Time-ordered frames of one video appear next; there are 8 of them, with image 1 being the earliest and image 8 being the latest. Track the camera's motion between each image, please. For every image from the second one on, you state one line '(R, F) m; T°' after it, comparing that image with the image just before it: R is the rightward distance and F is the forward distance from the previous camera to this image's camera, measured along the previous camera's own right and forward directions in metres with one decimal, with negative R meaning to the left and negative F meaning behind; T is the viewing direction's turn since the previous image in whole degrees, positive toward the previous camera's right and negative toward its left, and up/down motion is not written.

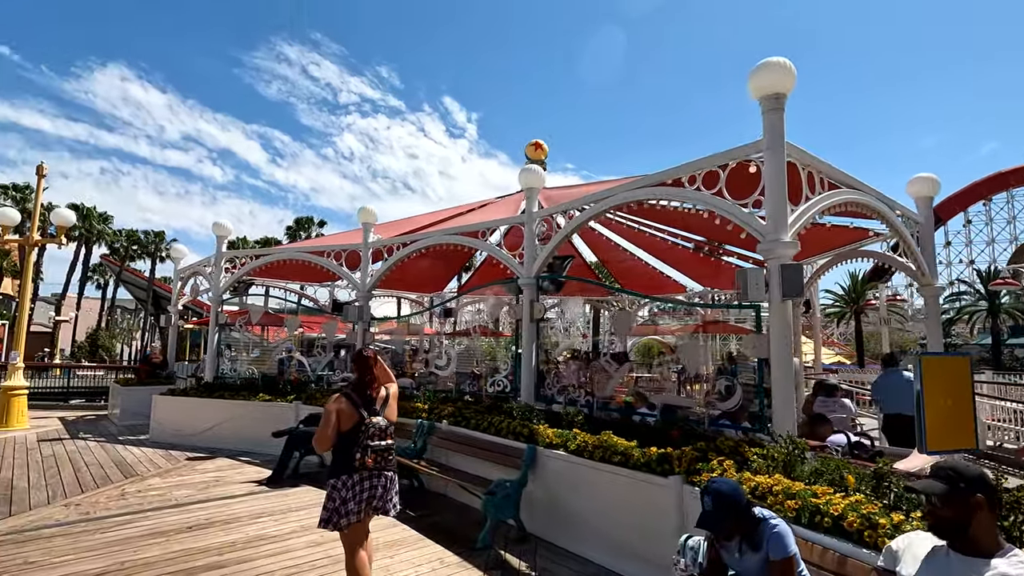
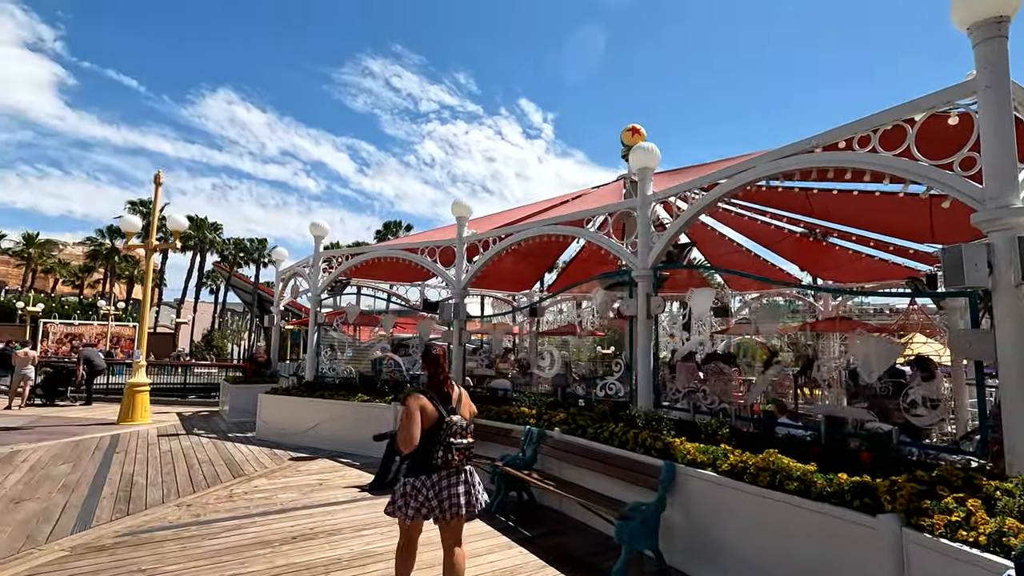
(-0.4, +0.6) m; -8°
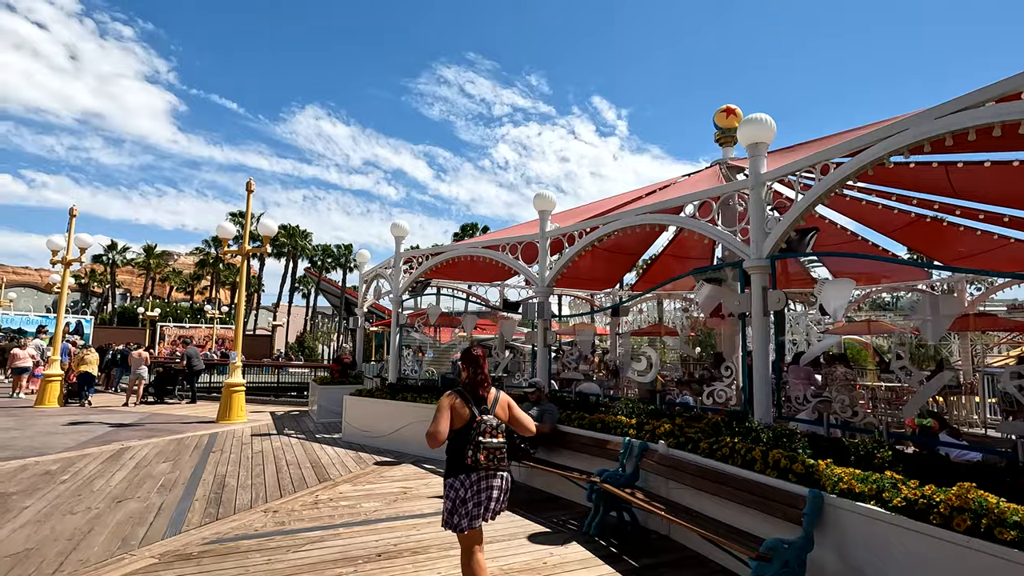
(-0.2, +0.5) m; -8°
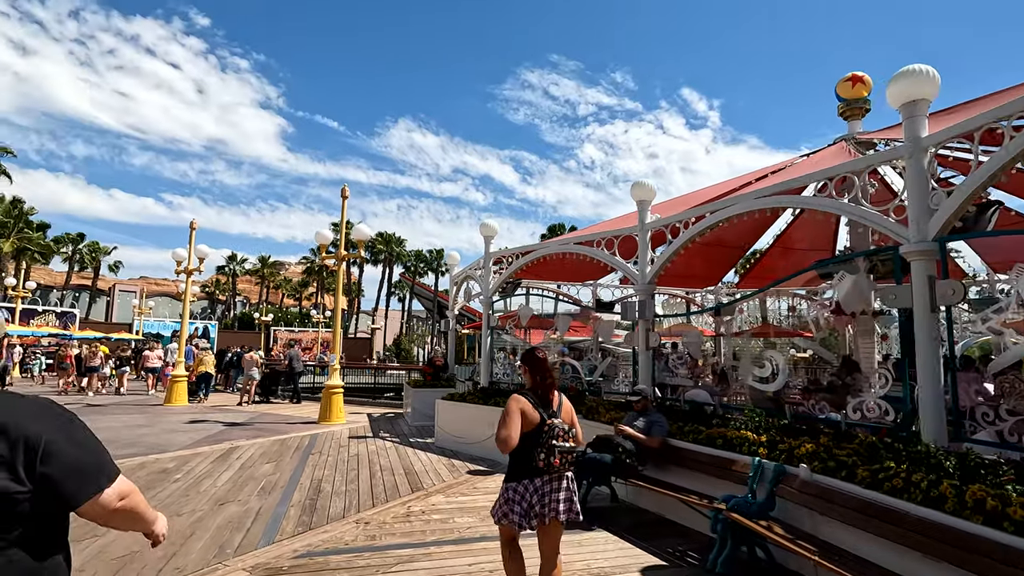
(-0.1, +0.5) m; -9°
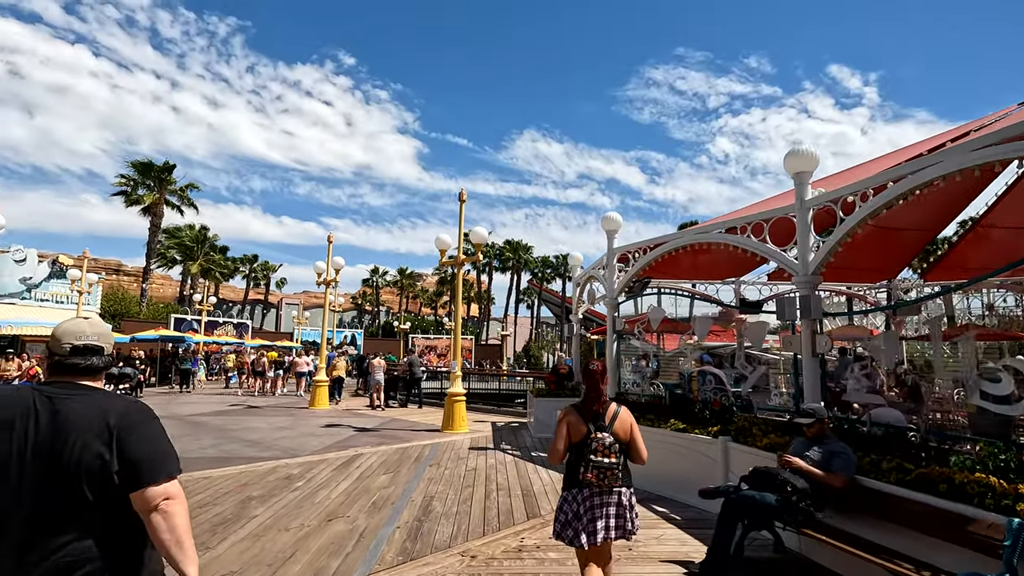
(0.0, +0.9) m; -14°
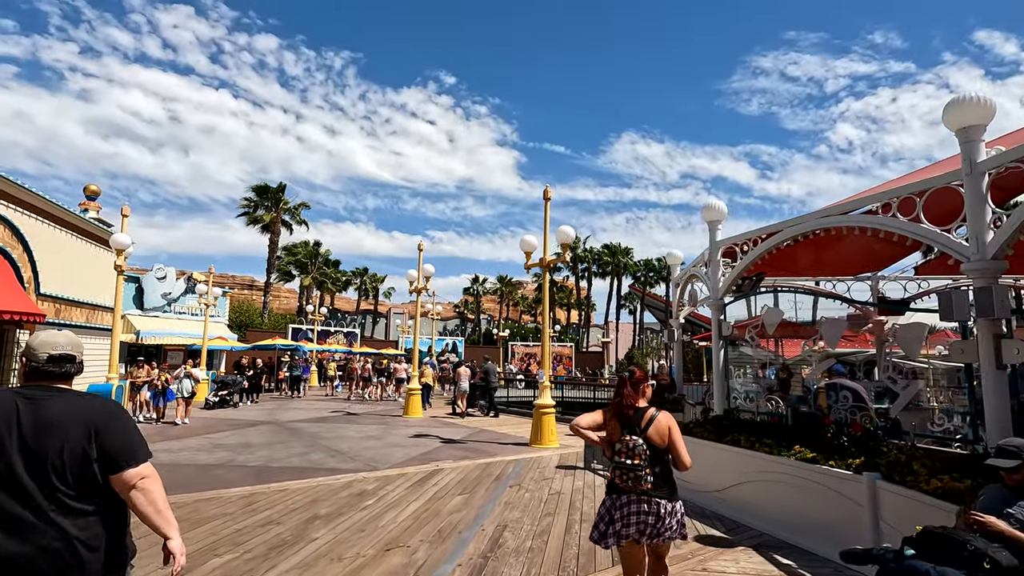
(+0.2, +0.8) m; -11°
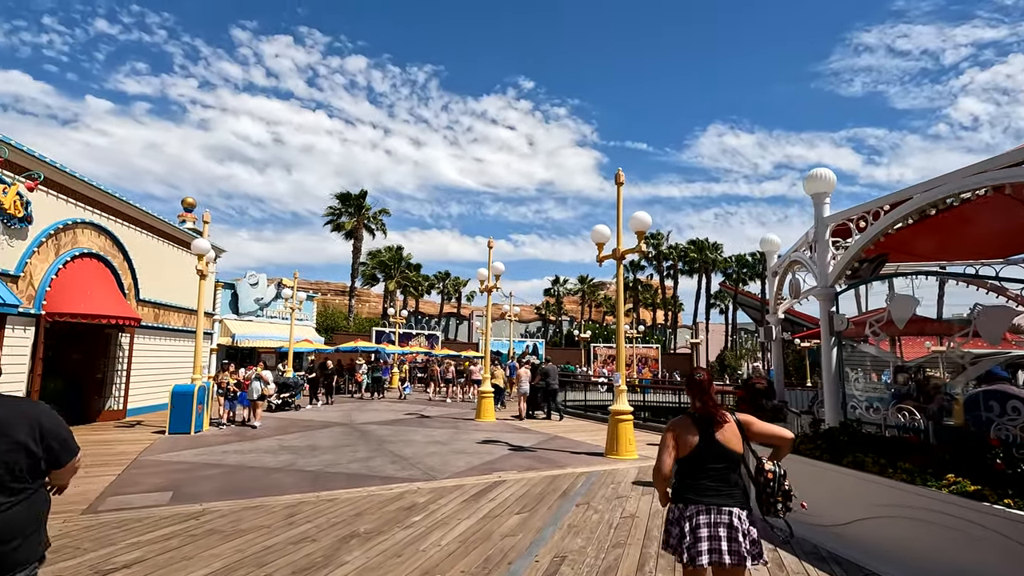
(+0.3, +0.9) m; -9°
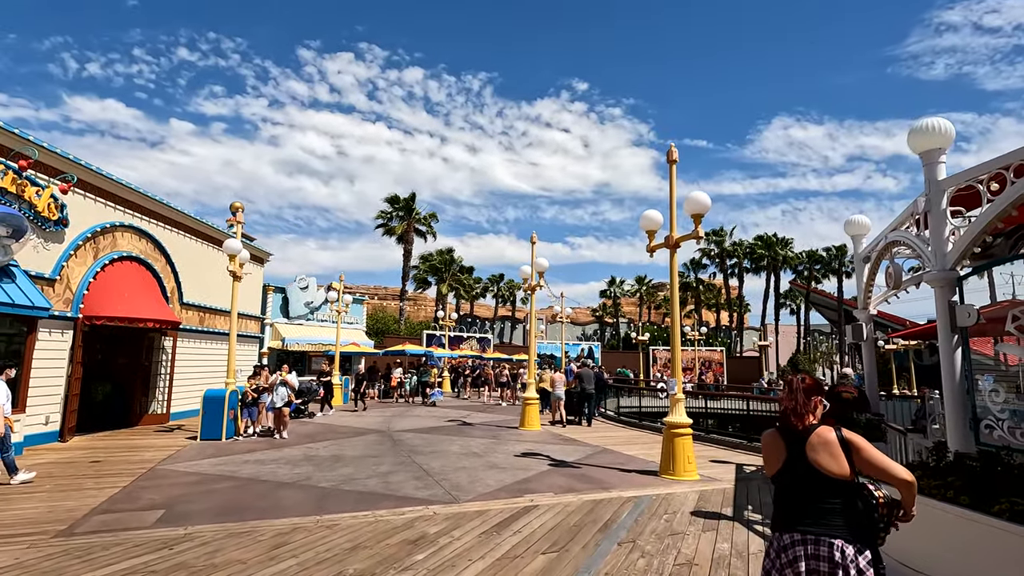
(+0.3, +1.1) m; -6°
